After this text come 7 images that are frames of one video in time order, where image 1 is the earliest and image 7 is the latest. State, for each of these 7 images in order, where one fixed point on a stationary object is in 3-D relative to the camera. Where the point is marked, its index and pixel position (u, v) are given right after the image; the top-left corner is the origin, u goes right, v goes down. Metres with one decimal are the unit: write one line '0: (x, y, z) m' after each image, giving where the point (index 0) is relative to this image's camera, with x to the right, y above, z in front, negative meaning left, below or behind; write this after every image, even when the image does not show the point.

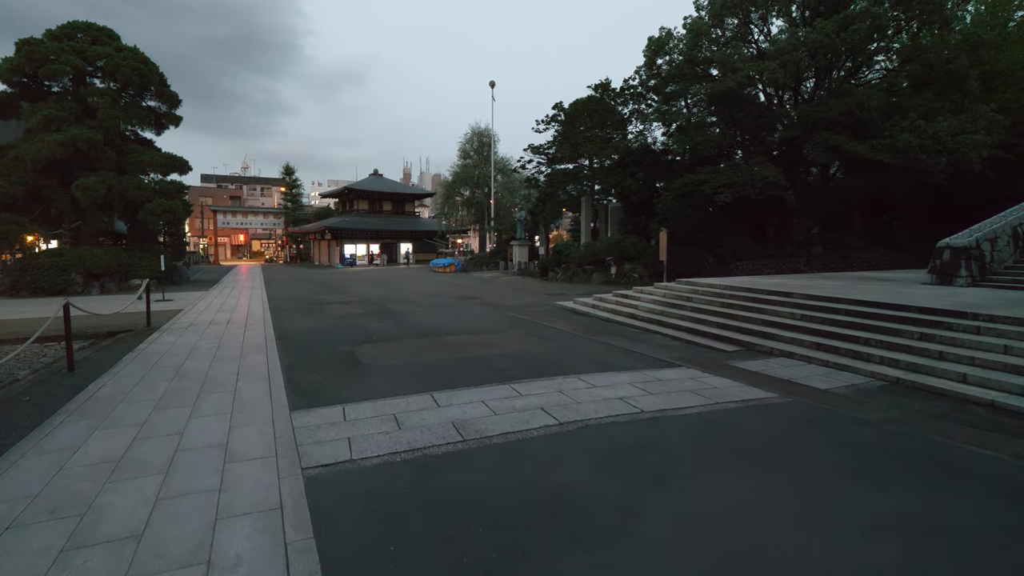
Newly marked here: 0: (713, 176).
0: (+7.0, +3.8, +16.4) m
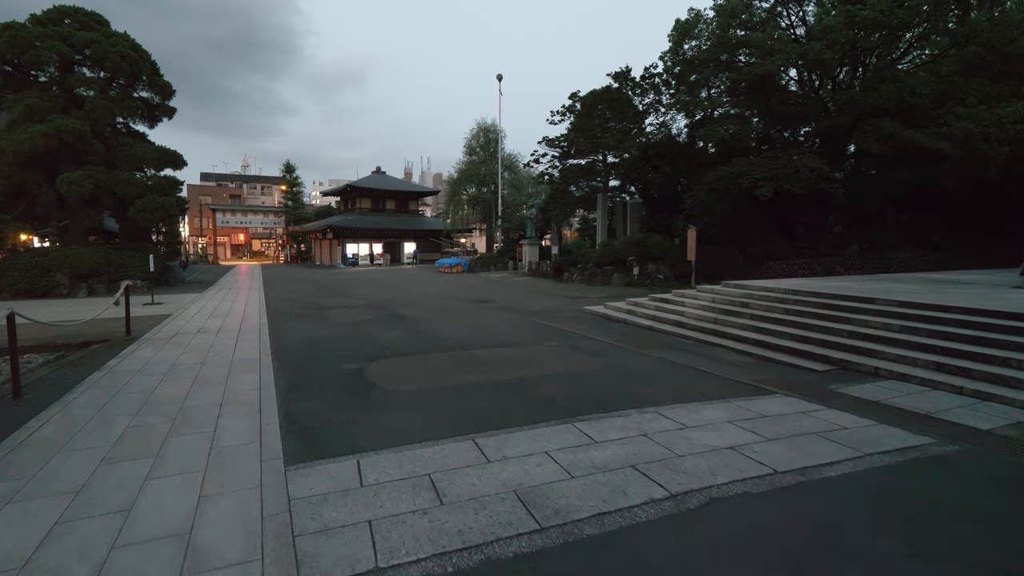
0: (+7.6, +3.8, +15.0) m
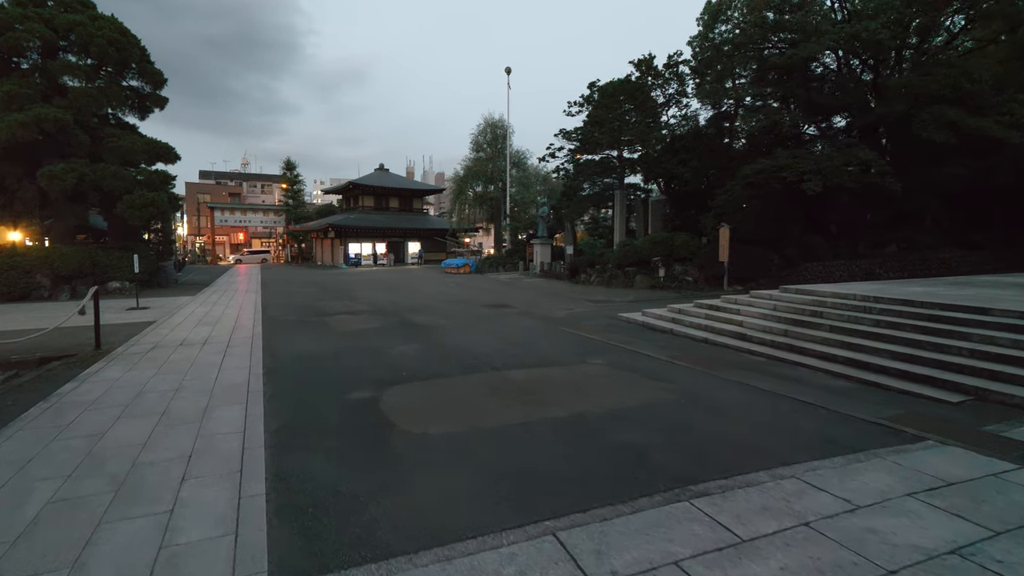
0: (+8.2, +3.6, +13.7) m
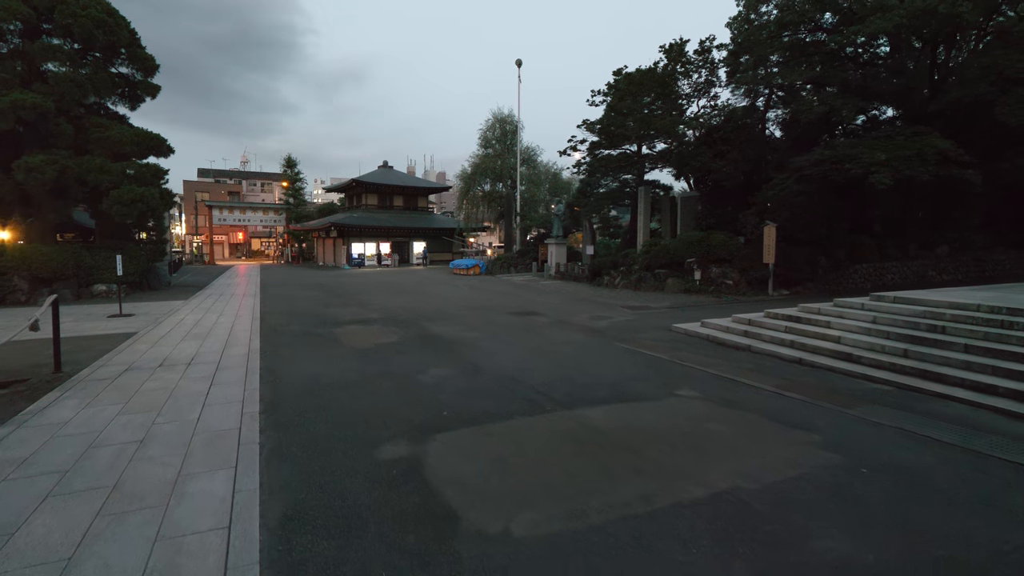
0: (+8.9, +3.5, +12.3) m
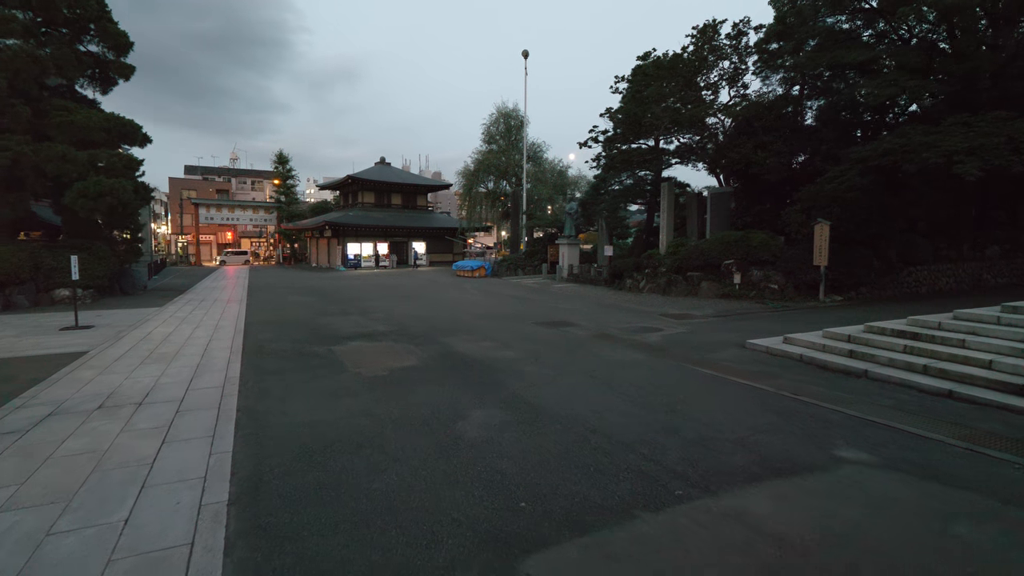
0: (+9.5, +3.4, +10.7) m
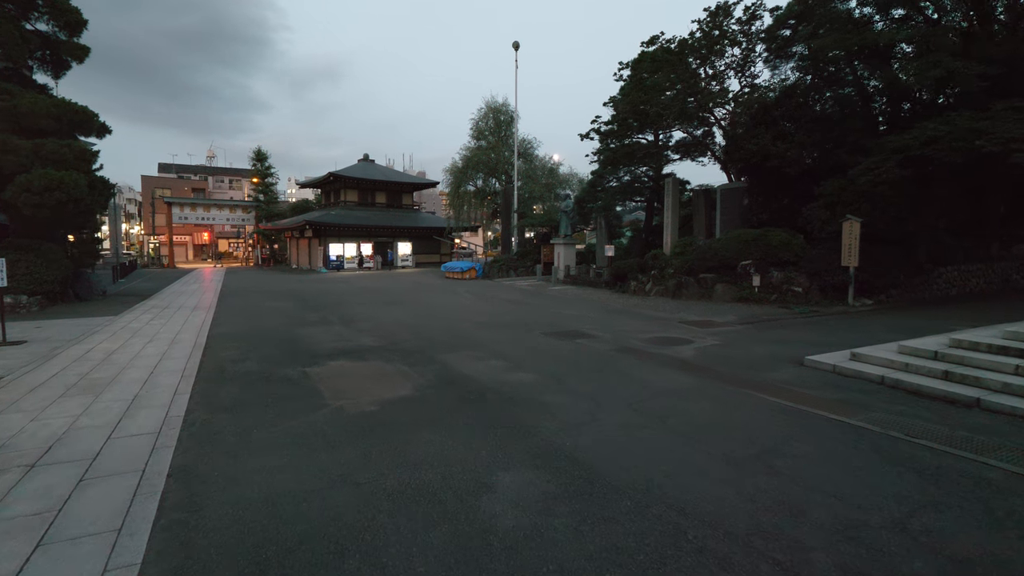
0: (+9.6, +3.3, +9.7) m
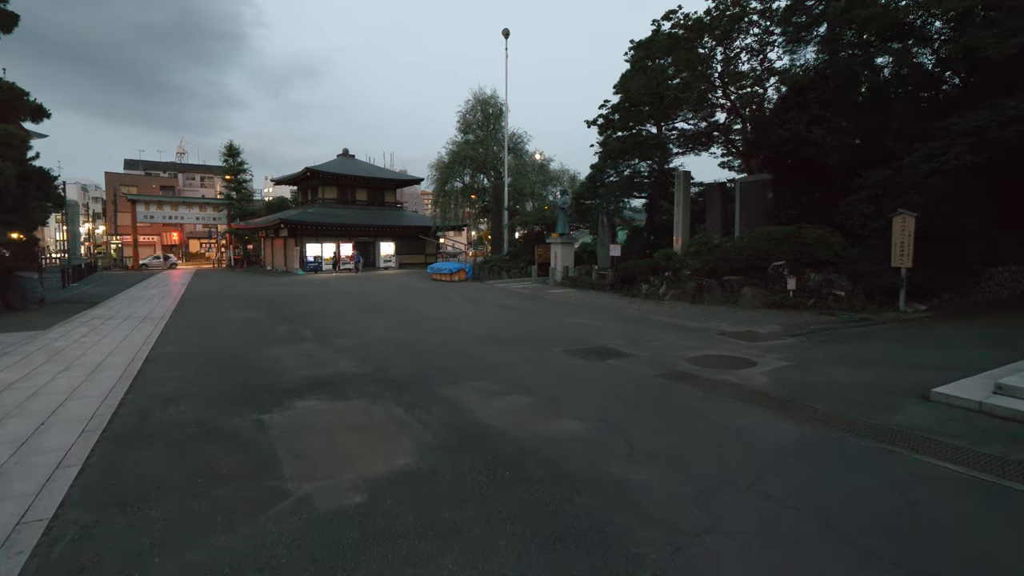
0: (+9.8, +3.2, +8.4) m
